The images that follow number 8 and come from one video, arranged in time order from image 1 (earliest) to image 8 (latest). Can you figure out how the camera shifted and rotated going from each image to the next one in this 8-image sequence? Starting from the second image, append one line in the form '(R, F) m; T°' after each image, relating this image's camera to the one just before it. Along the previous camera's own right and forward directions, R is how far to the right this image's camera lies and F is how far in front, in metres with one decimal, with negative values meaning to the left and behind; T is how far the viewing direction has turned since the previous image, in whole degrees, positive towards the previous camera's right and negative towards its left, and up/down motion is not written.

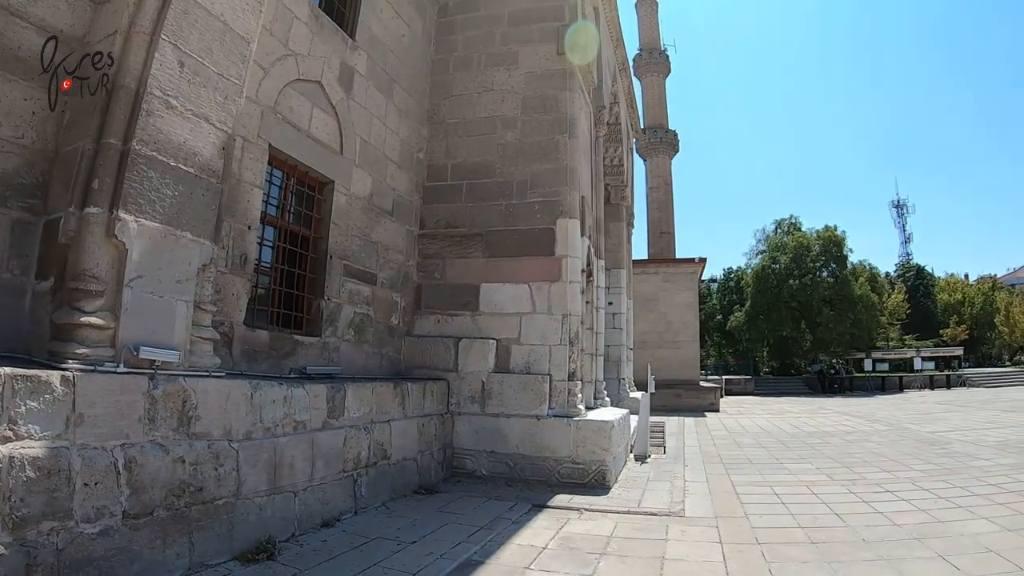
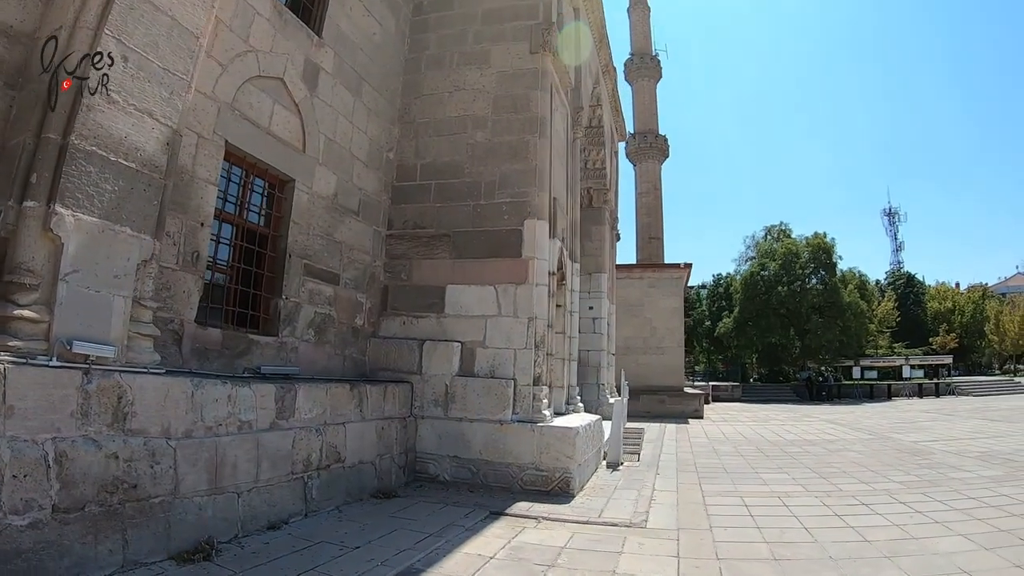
(+0.4, +0.1) m; 0°
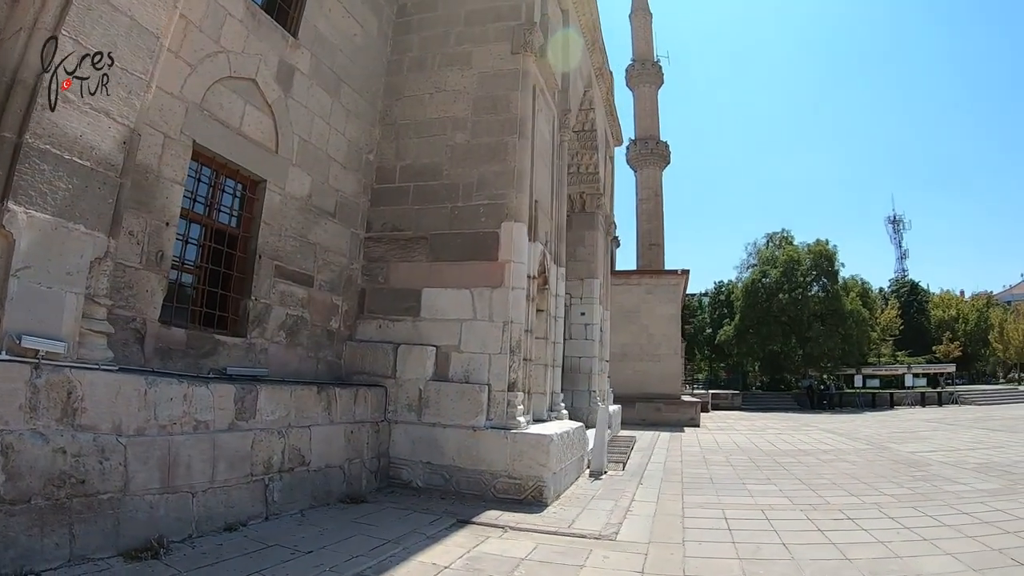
(+0.4, +0.1) m; -1°
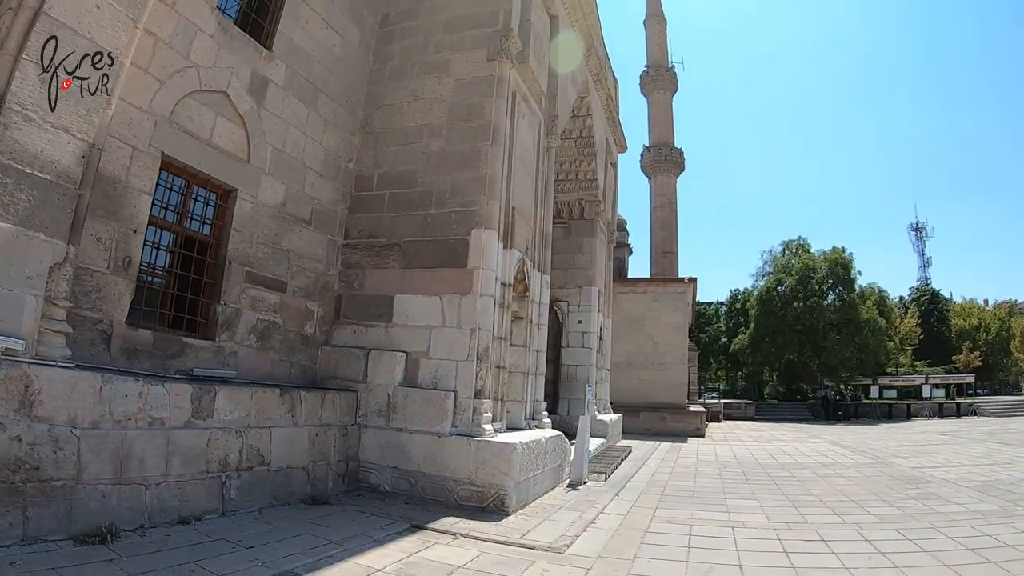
(+0.7, 0.0) m; -3°
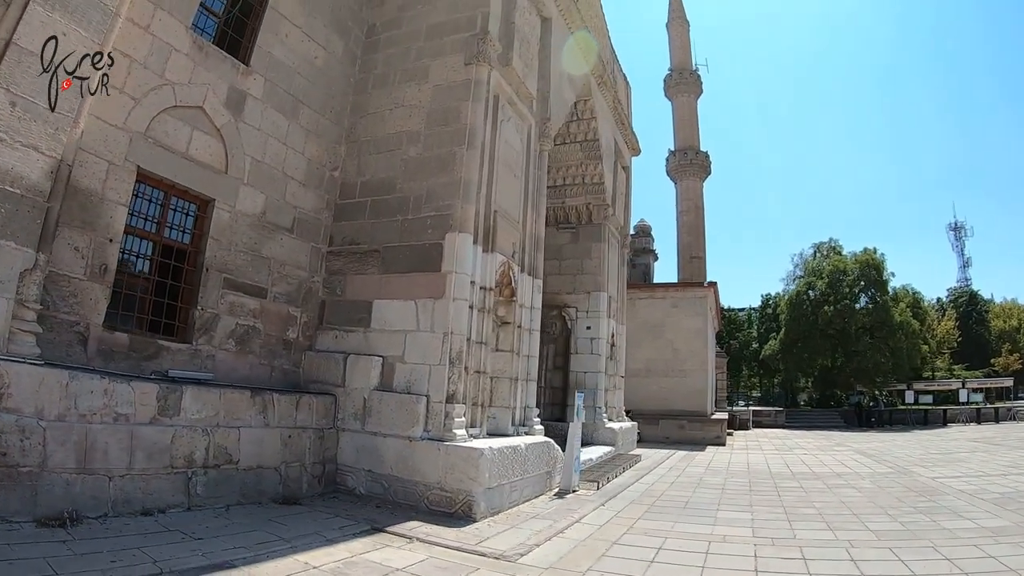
(+0.9, +0.1) m; -5°
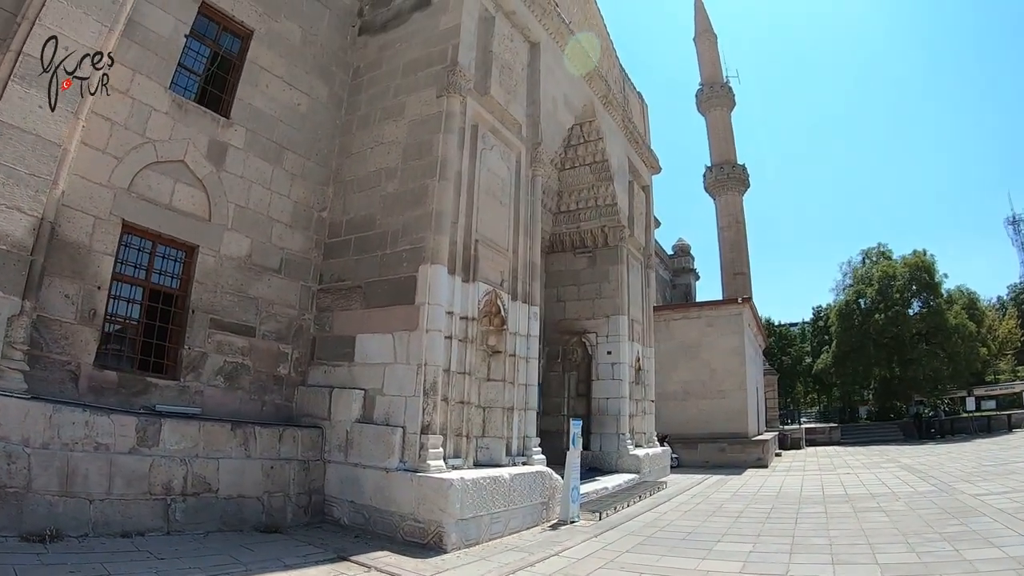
(+1.1, +0.2) m; -7°
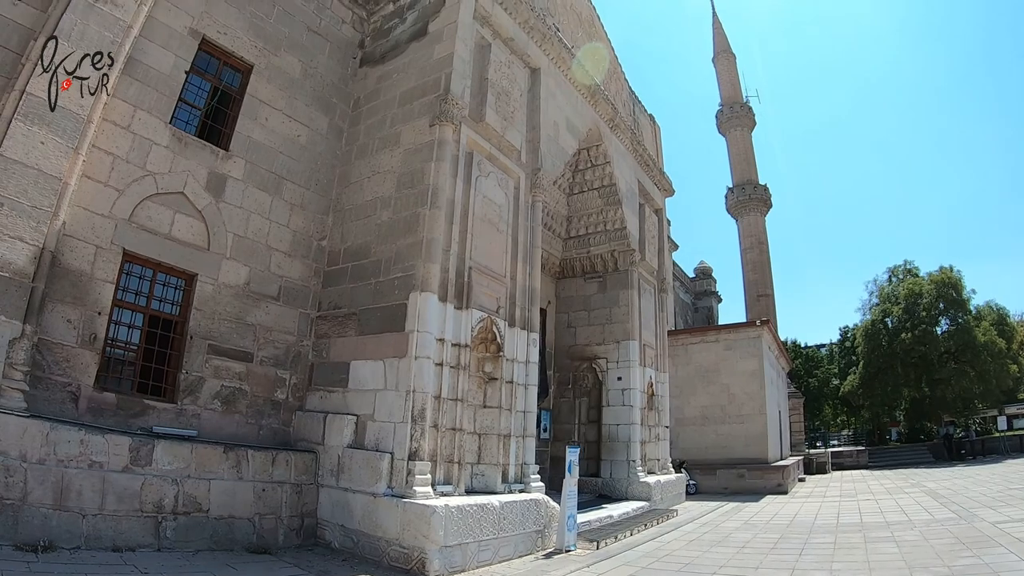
(+0.5, 0.0) m; -3°
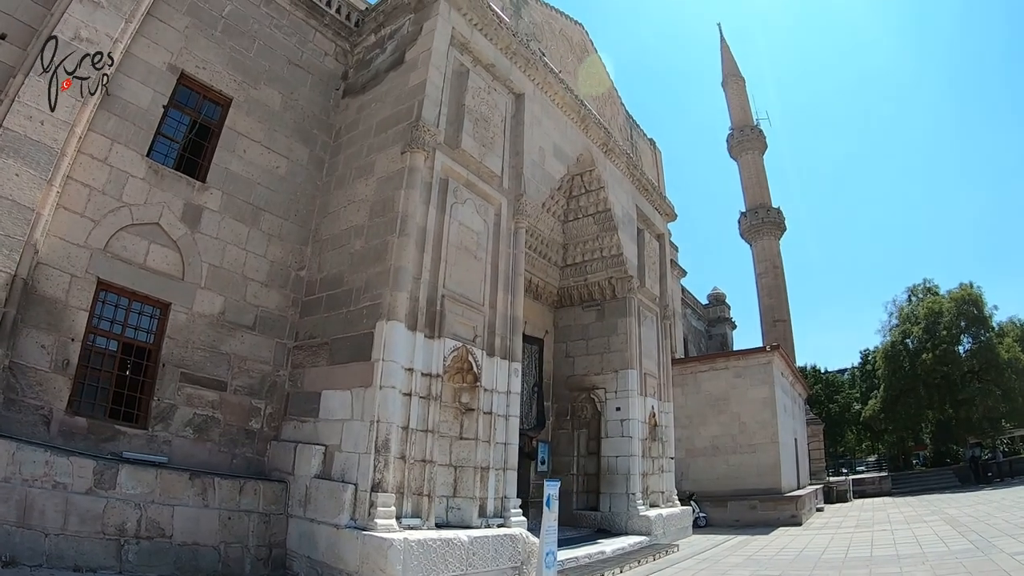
(+0.7, +0.2) m; -3°
